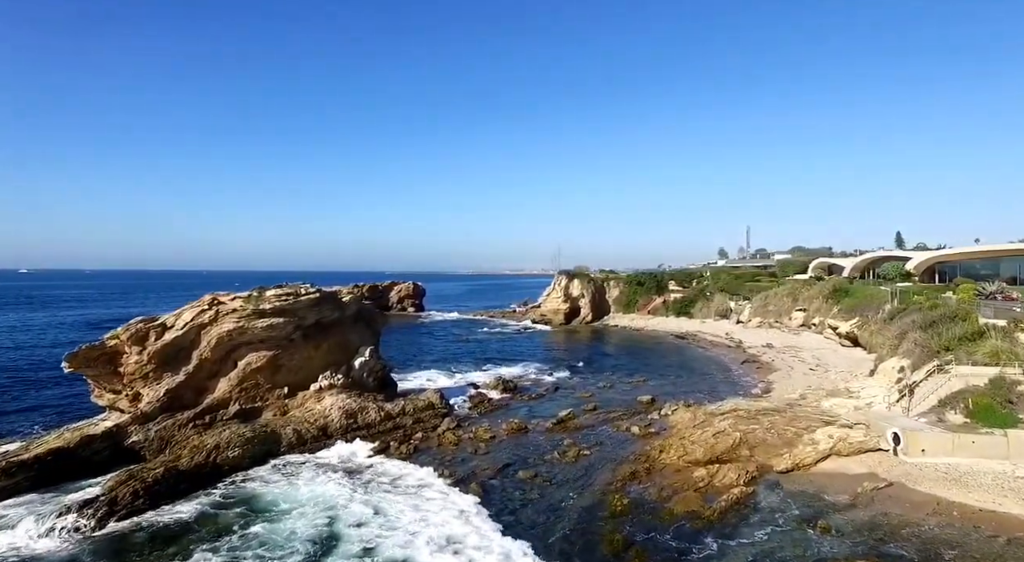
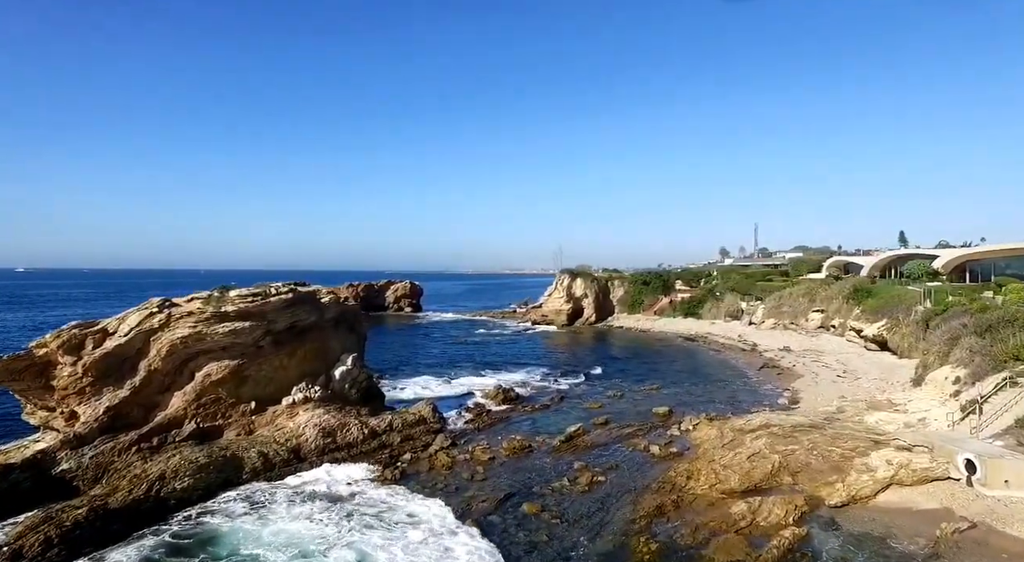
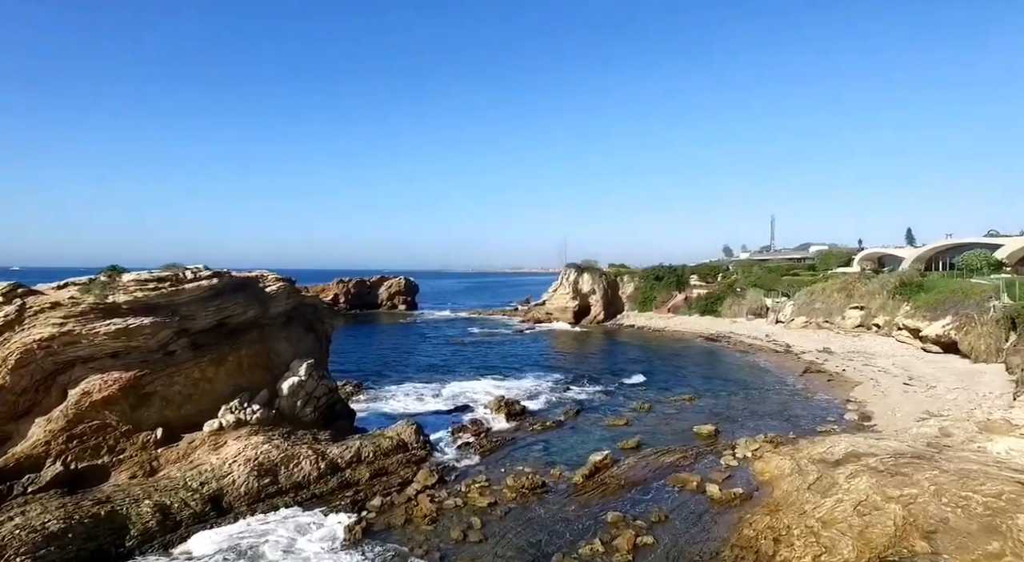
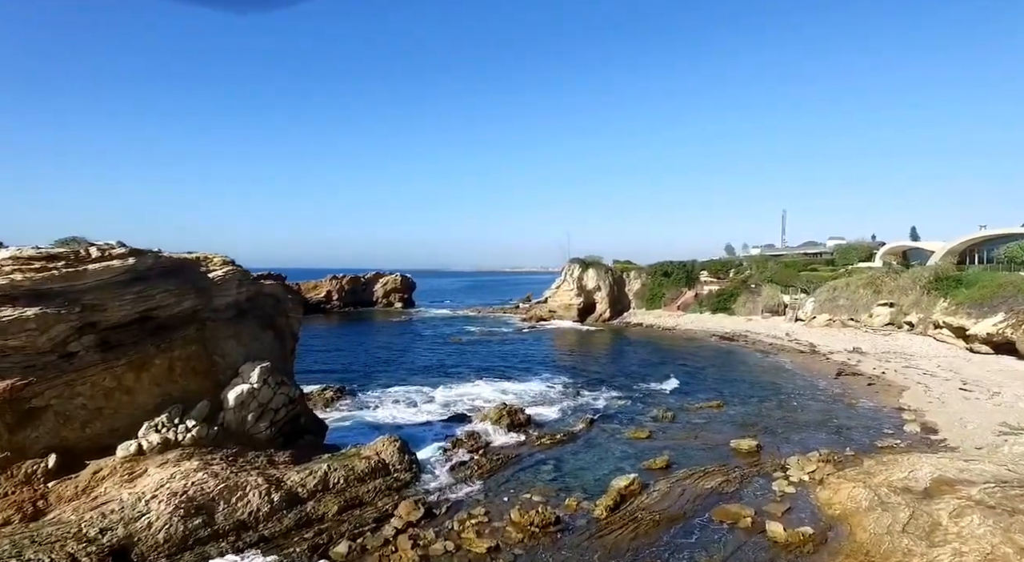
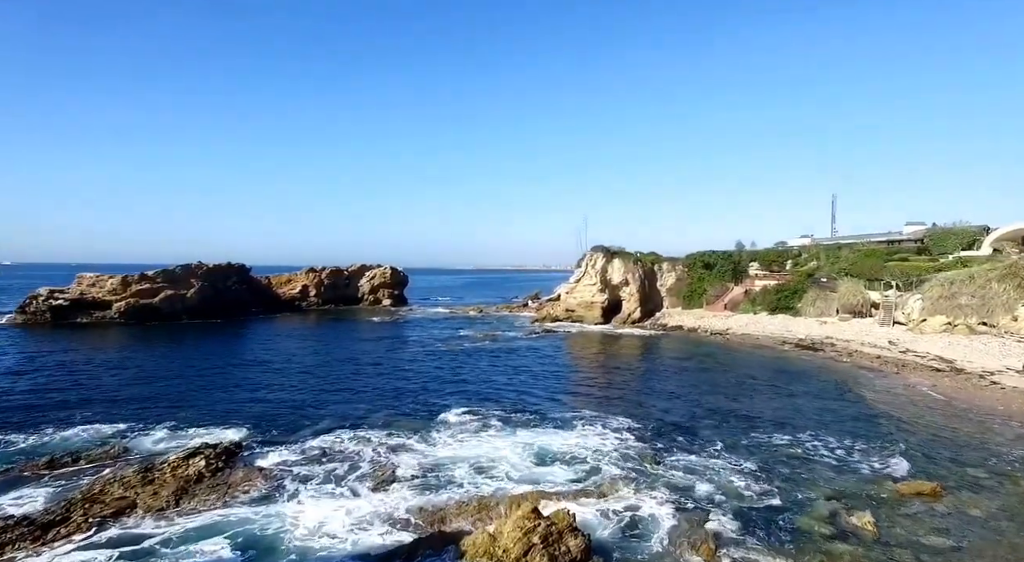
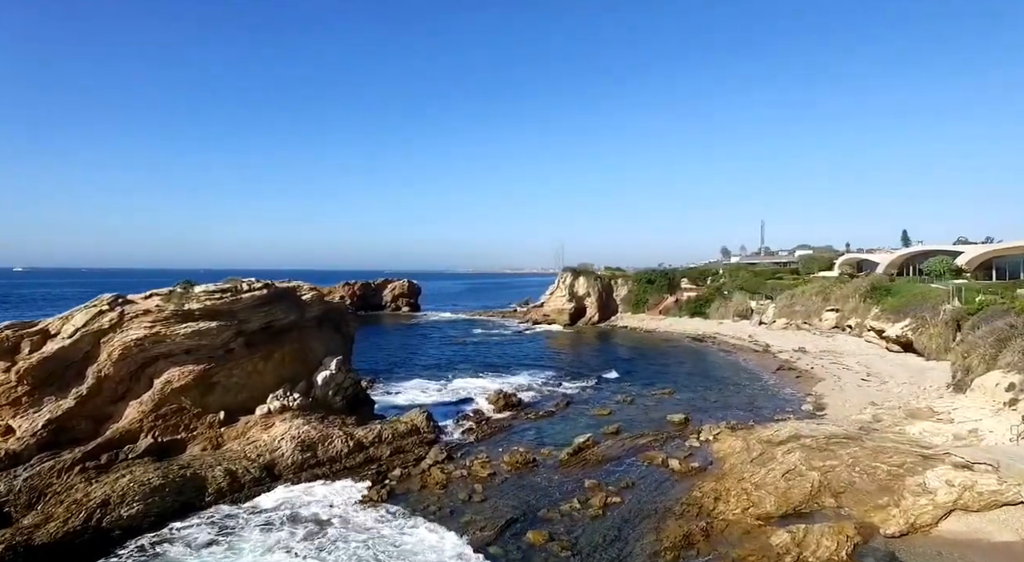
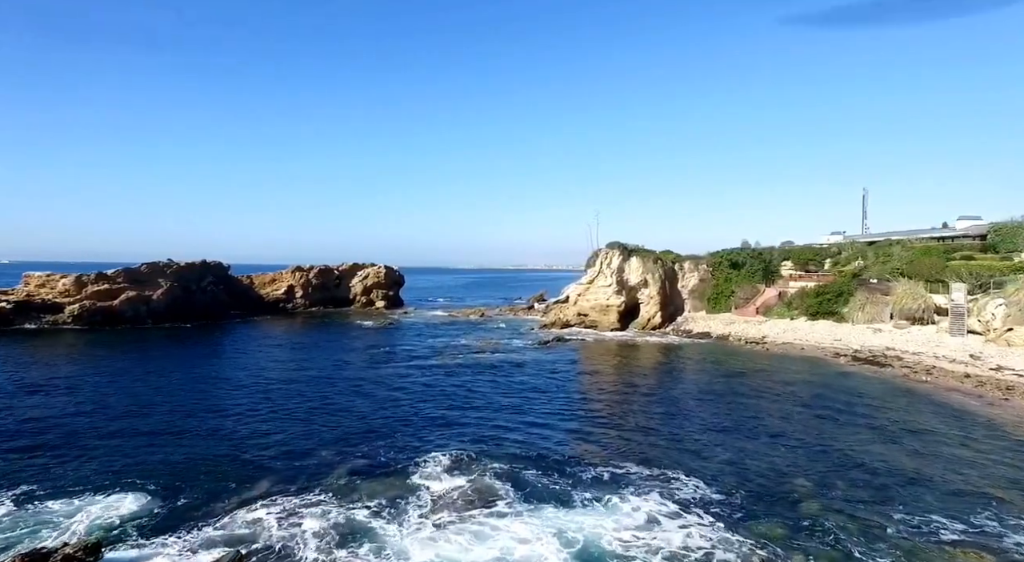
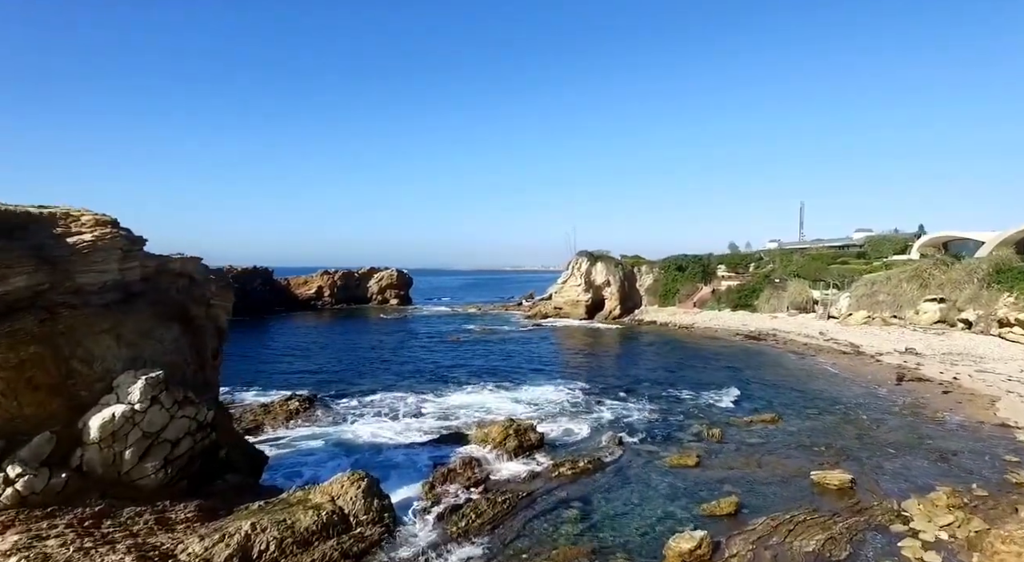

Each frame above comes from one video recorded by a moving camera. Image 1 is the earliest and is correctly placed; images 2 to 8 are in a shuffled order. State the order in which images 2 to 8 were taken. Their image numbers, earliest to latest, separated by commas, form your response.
2, 6, 3, 4, 8, 5, 7
